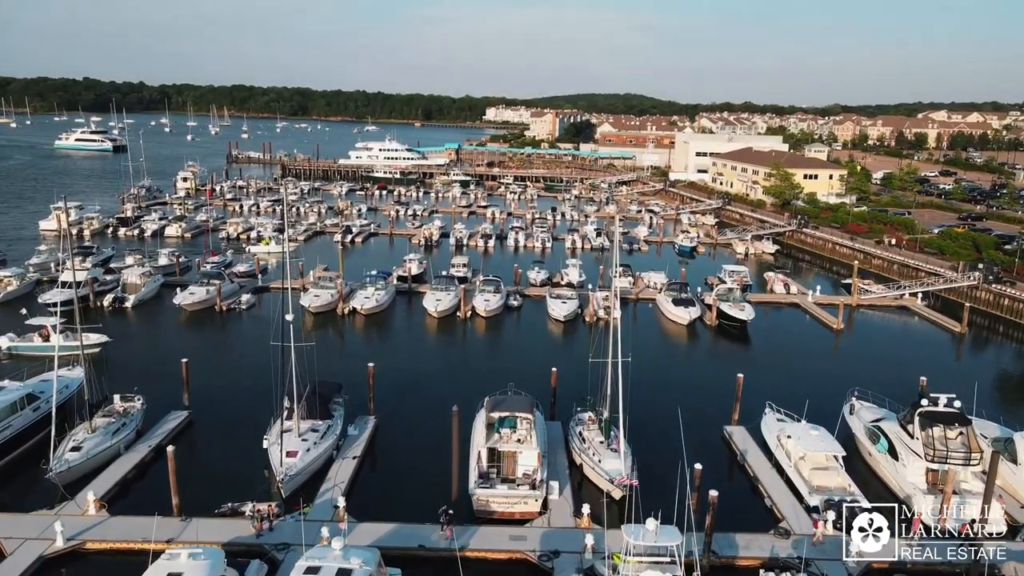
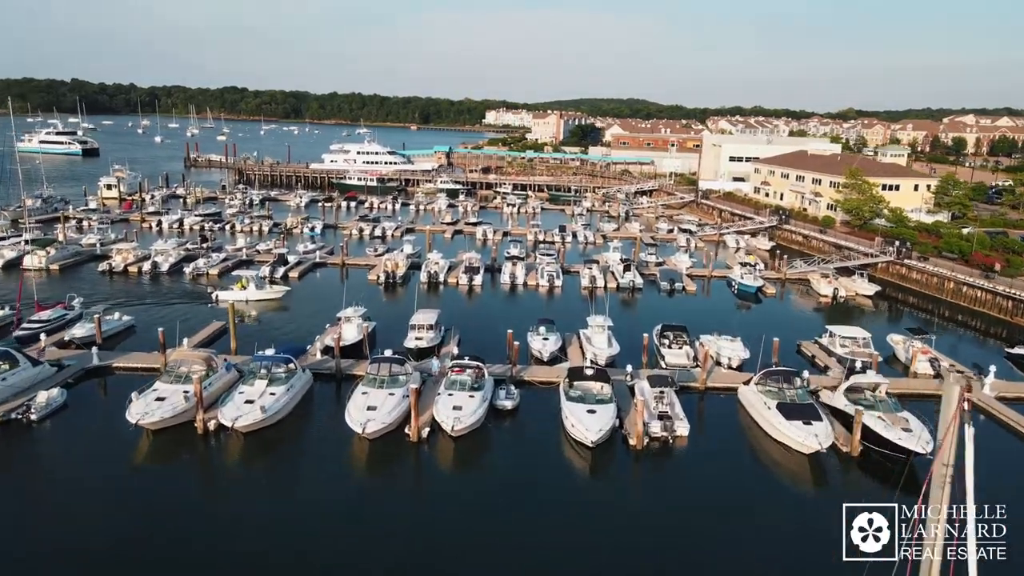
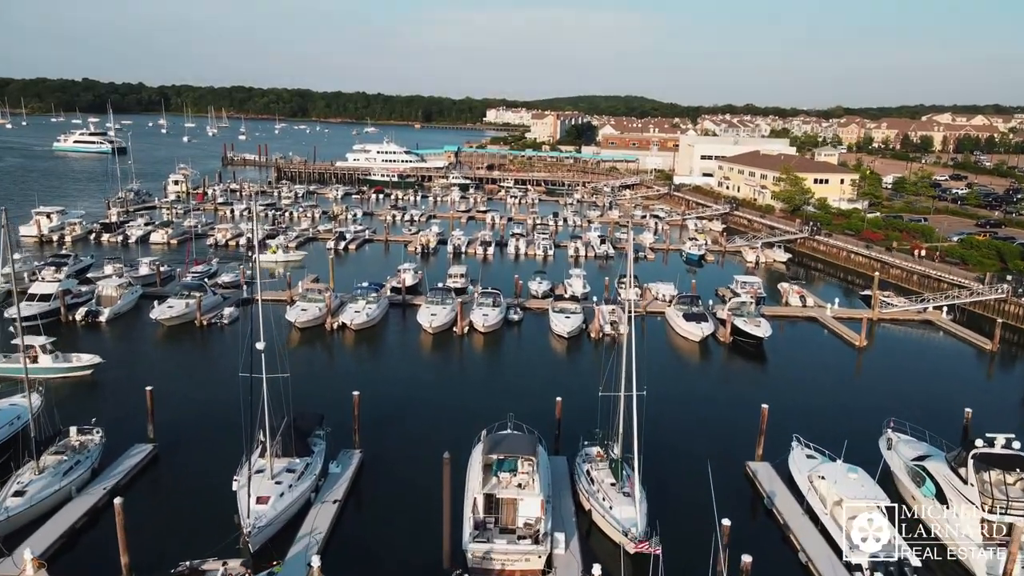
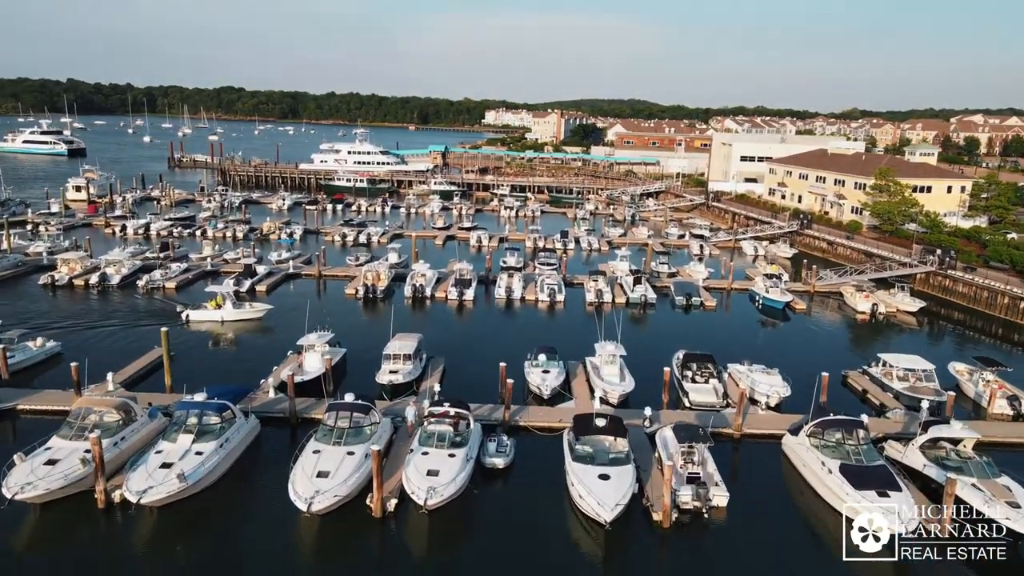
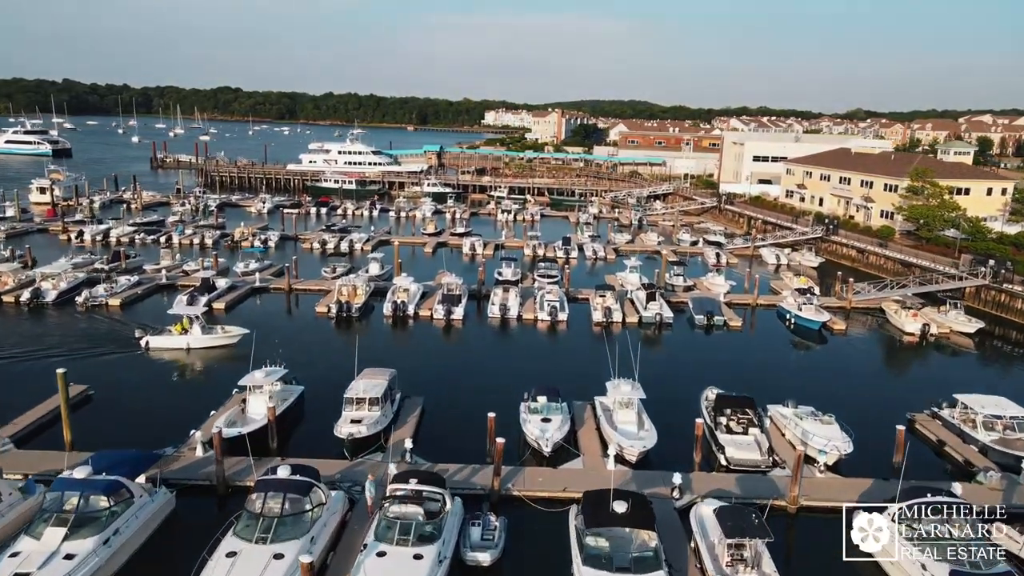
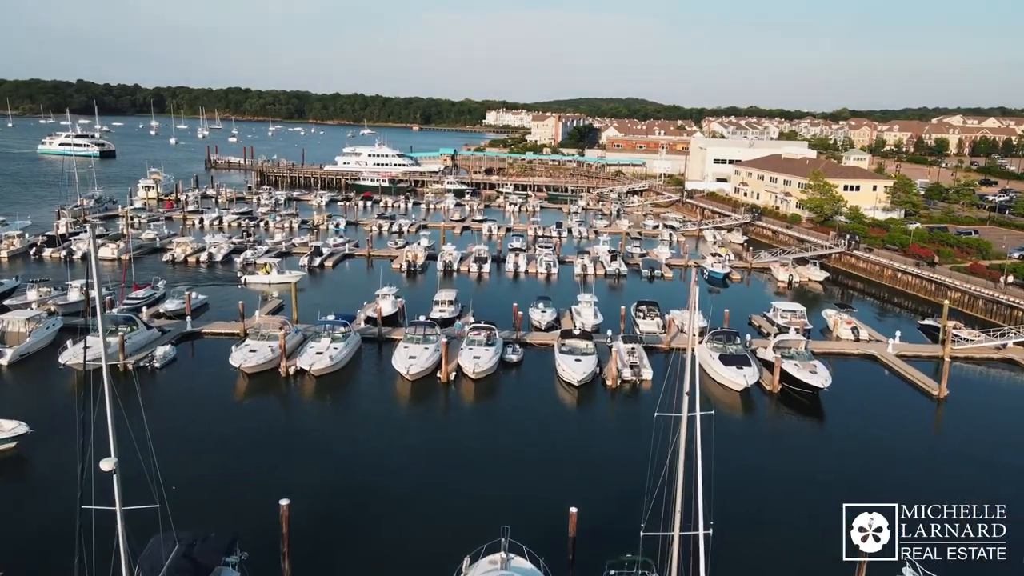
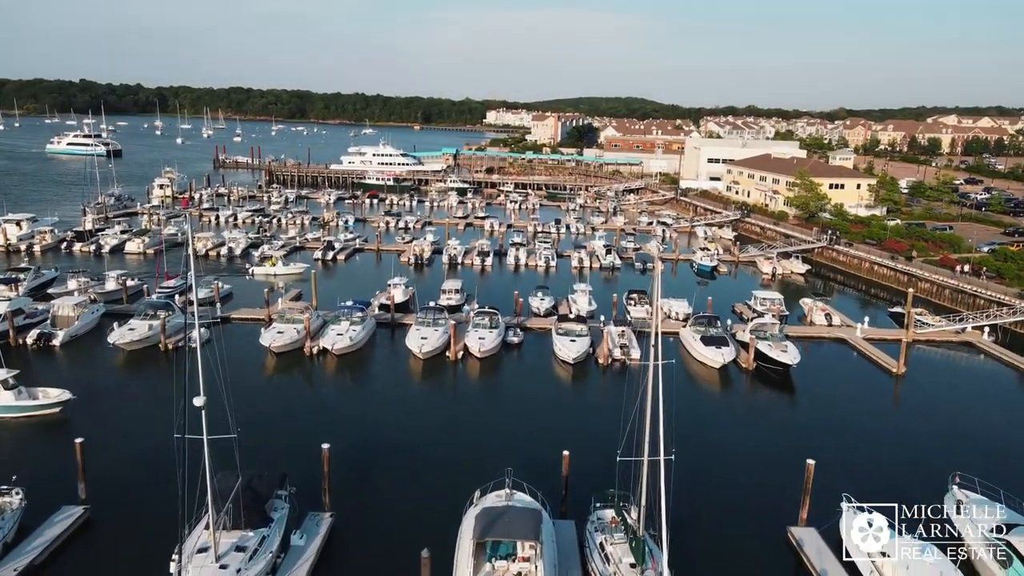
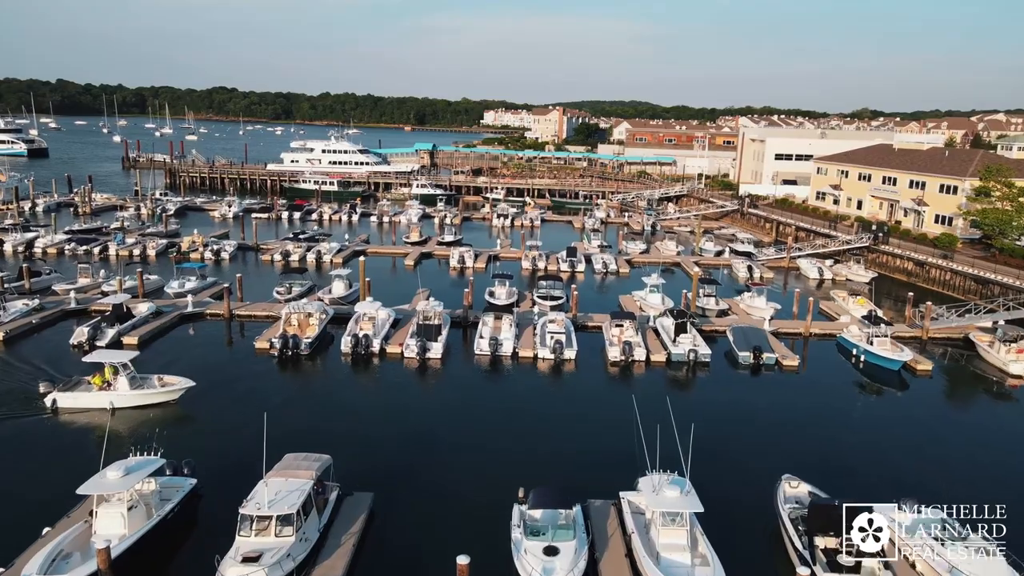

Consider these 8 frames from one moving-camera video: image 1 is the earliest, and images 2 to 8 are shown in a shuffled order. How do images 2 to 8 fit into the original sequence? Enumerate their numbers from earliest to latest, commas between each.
3, 7, 6, 2, 4, 5, 8
